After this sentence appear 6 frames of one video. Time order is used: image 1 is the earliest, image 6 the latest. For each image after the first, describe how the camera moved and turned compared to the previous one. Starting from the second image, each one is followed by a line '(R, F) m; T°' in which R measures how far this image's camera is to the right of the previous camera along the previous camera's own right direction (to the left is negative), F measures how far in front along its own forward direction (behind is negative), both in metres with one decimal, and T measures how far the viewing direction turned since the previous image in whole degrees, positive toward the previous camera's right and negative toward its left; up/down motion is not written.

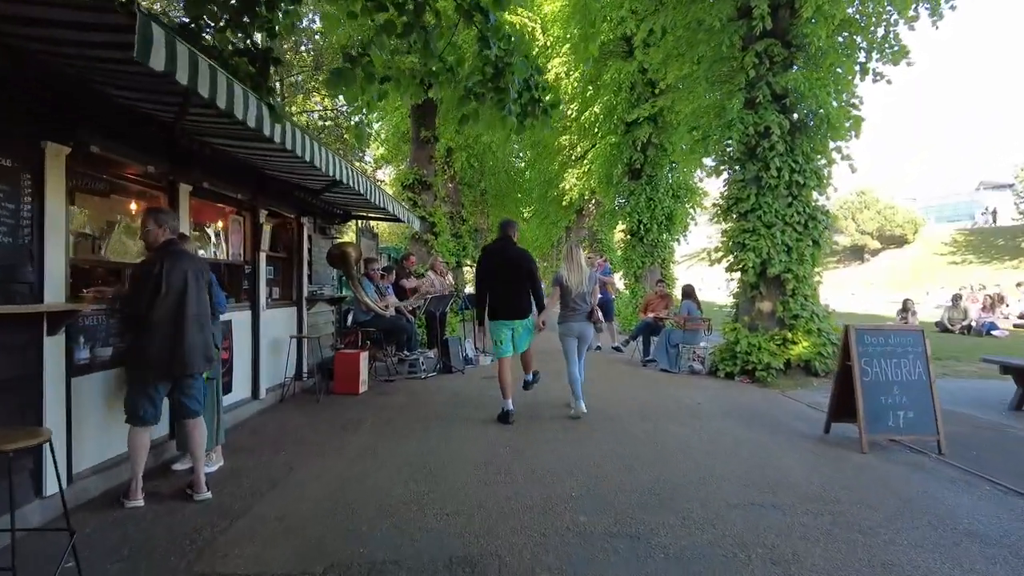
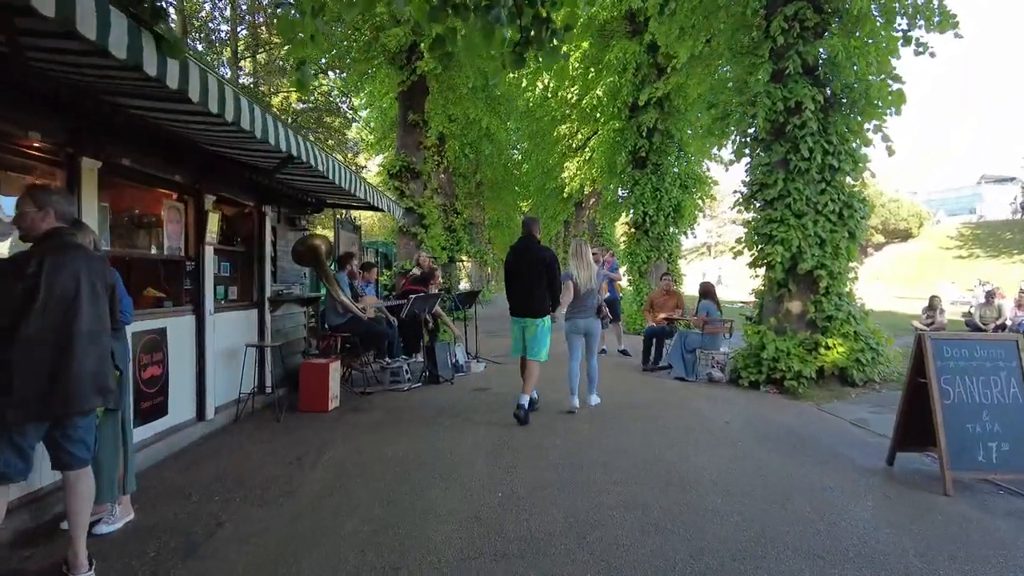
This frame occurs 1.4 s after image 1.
(0.0, +1.2) m; 0°
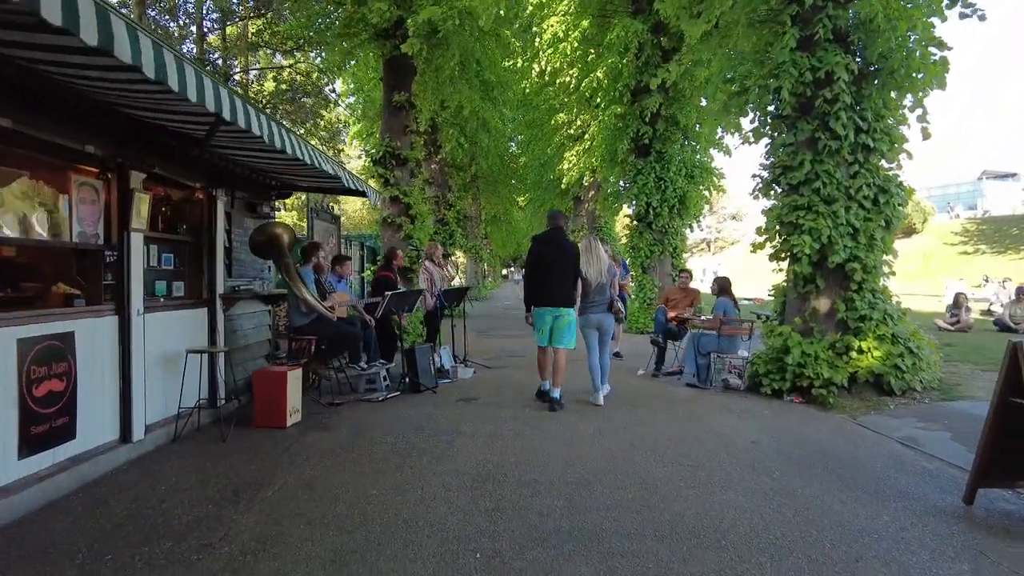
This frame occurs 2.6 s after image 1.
(+0.1, +1.0) m; 0°
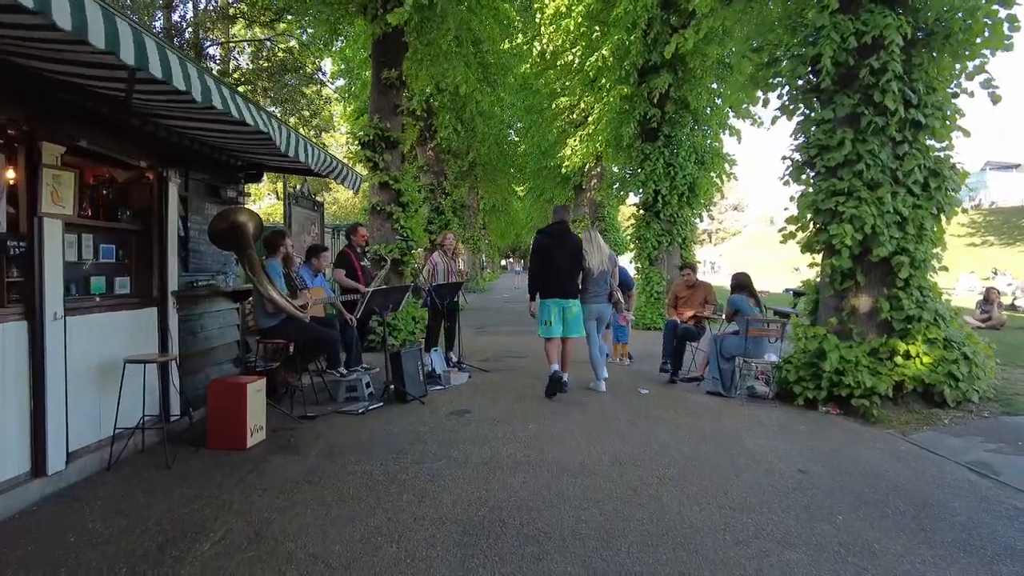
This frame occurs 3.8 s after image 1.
(0.0, +0.9) m; 0°
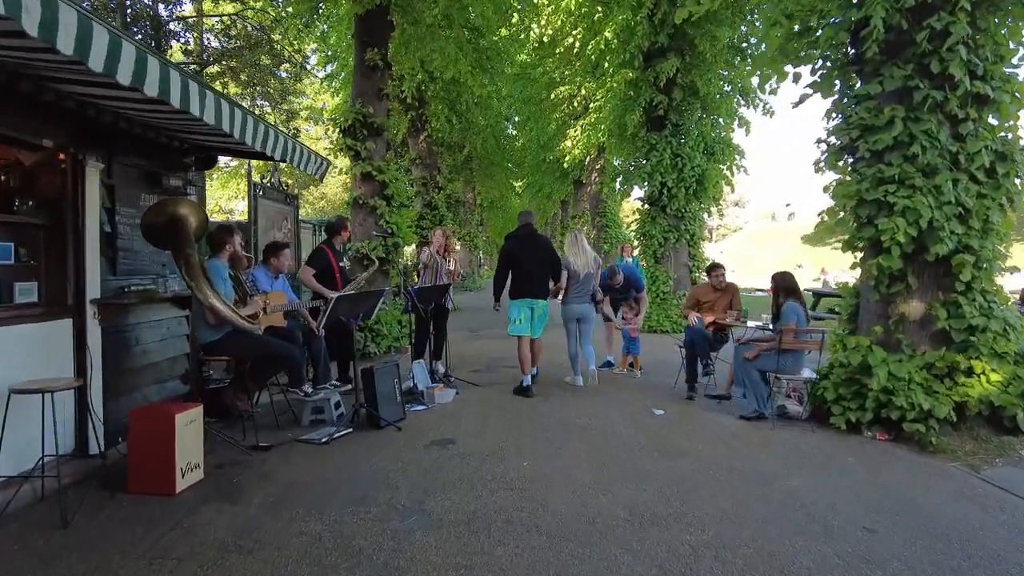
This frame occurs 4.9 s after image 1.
(+0.1, +1.0) m; 0°
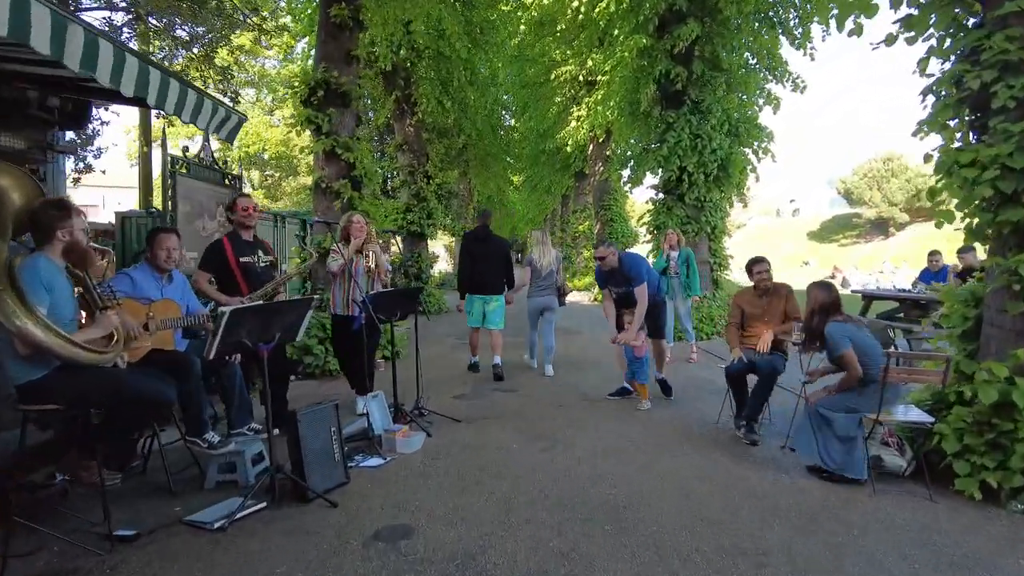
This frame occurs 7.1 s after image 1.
(+0.1, +1.8) m; 0°
